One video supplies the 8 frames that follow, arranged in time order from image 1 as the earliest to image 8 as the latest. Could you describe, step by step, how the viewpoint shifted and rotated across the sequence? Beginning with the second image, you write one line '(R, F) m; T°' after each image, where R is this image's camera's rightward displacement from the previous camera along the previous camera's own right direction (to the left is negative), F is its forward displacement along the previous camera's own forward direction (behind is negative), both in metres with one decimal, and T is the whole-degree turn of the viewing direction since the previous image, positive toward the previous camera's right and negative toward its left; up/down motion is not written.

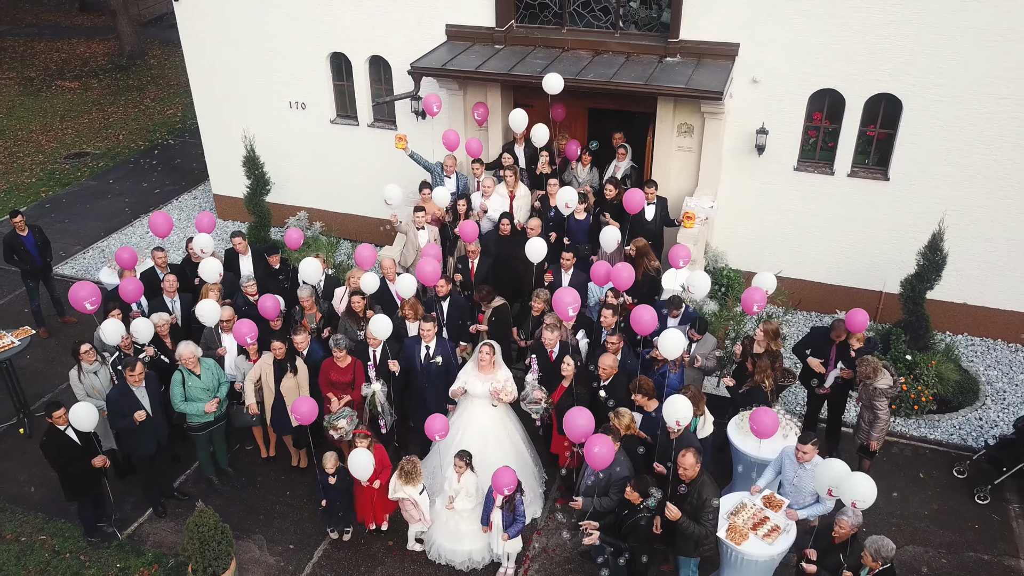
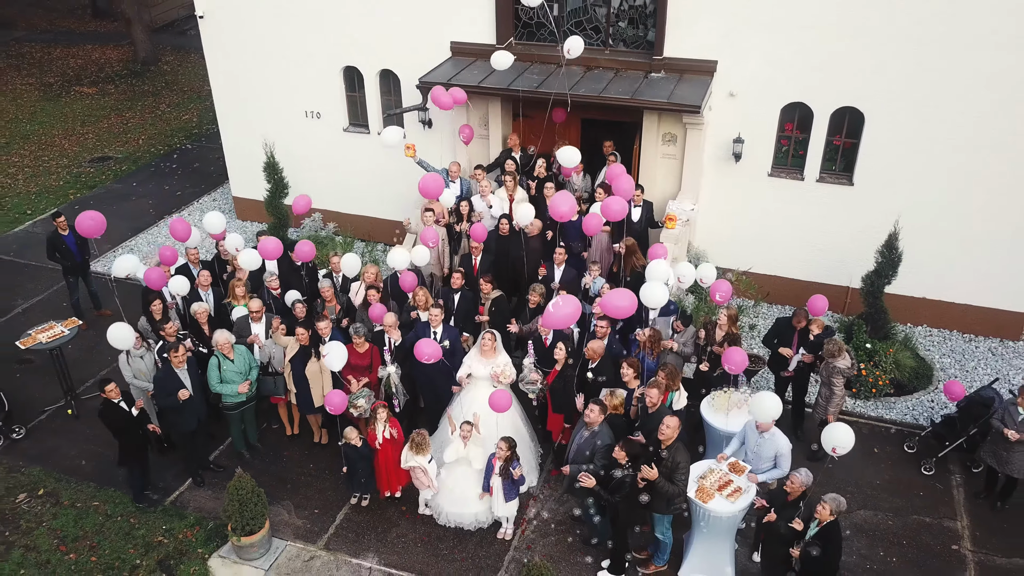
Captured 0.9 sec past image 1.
(0.0, -0.9) m; 0°
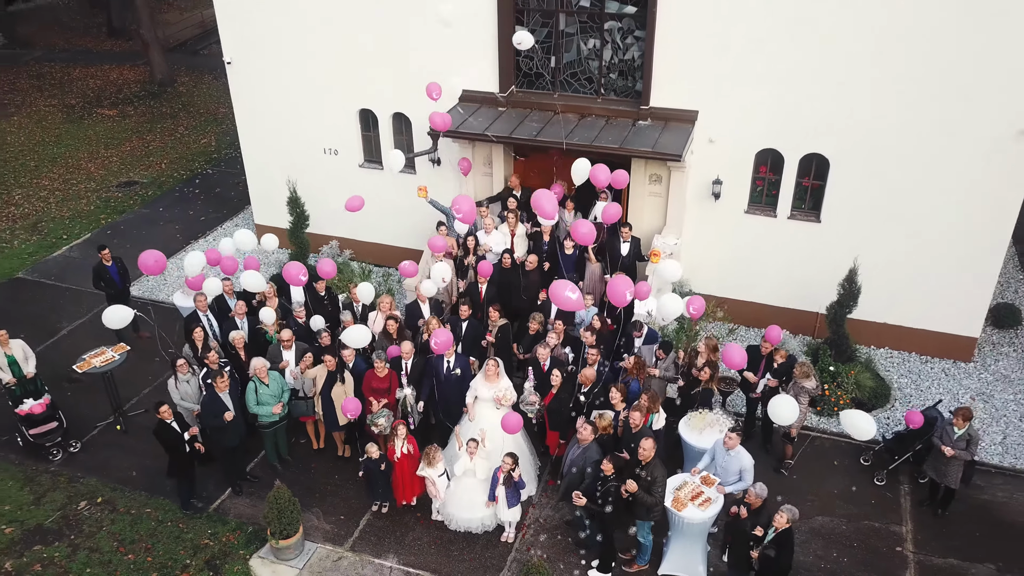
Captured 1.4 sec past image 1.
(0.0, -1.1) m; 0°
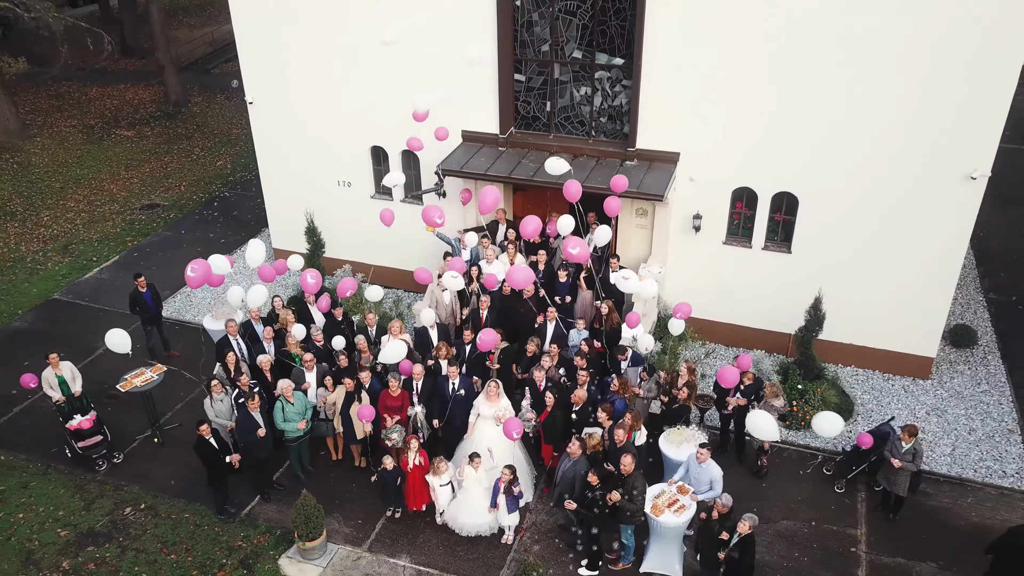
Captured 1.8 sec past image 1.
(0.0, -1.1) m; 0°
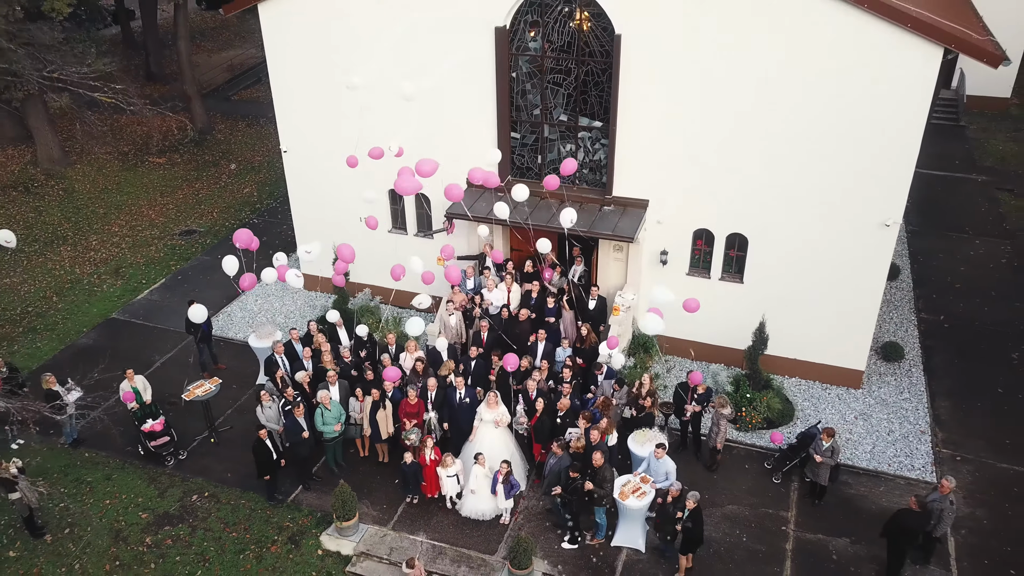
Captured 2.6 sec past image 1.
(0.0, -2.4) m; 0°
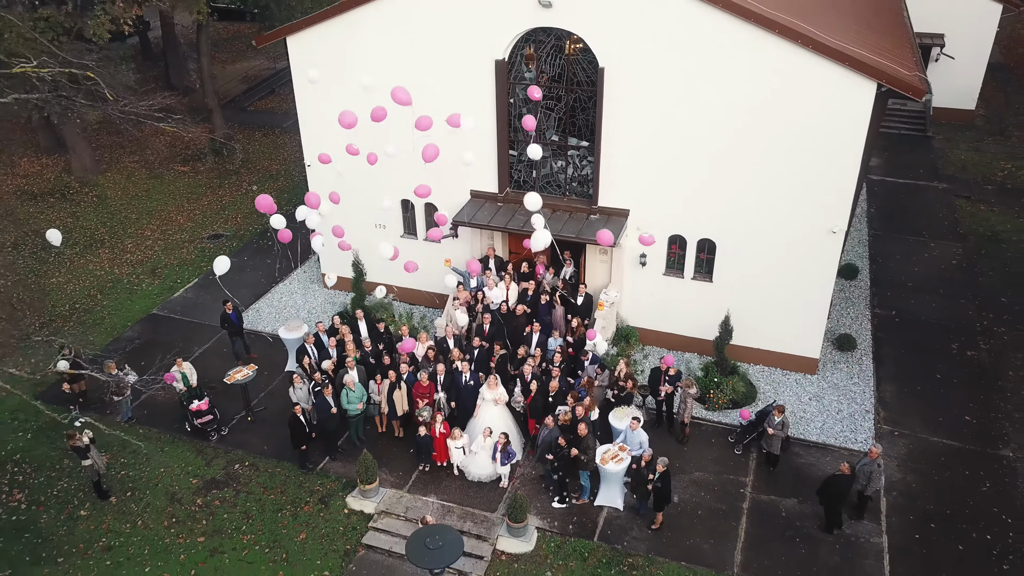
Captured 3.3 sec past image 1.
(0.0, -2.1) m; 0°
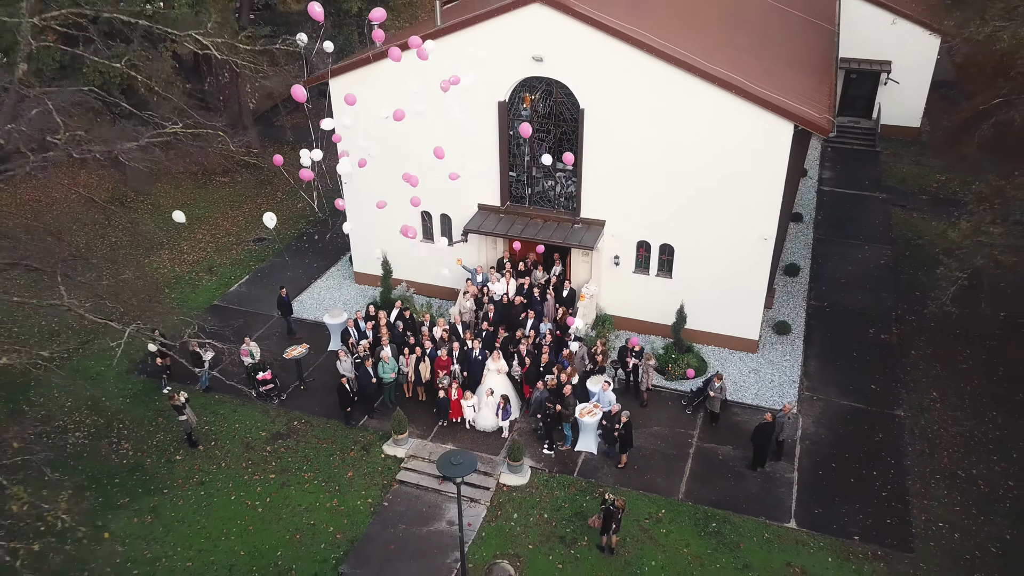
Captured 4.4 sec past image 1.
(0.0, -4.1) m; 0°
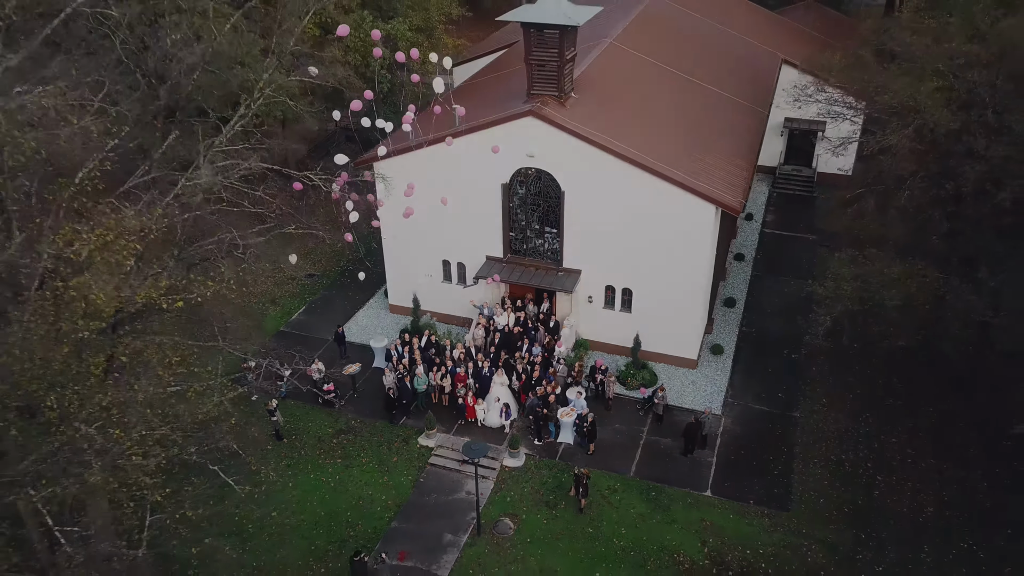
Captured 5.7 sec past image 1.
(0.0, -6.9) m; 0°
